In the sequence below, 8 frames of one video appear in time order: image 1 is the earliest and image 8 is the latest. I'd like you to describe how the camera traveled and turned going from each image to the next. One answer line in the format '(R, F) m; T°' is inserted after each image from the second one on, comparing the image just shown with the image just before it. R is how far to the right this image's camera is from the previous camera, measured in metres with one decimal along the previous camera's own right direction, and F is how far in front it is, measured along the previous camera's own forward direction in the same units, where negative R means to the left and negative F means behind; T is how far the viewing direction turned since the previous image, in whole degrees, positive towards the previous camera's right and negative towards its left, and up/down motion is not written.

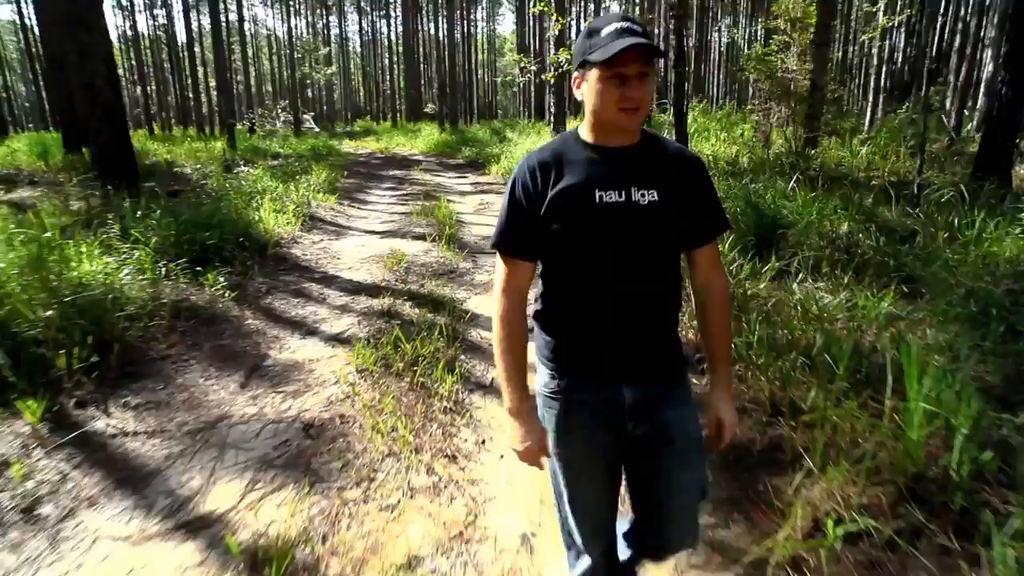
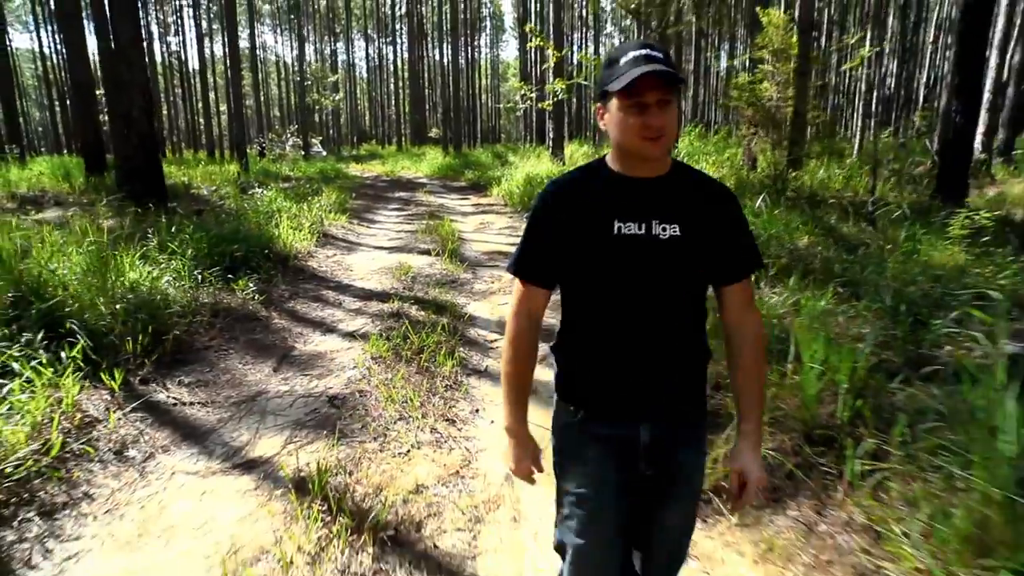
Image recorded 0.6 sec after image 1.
(+0.1, -0.8) m; 0°
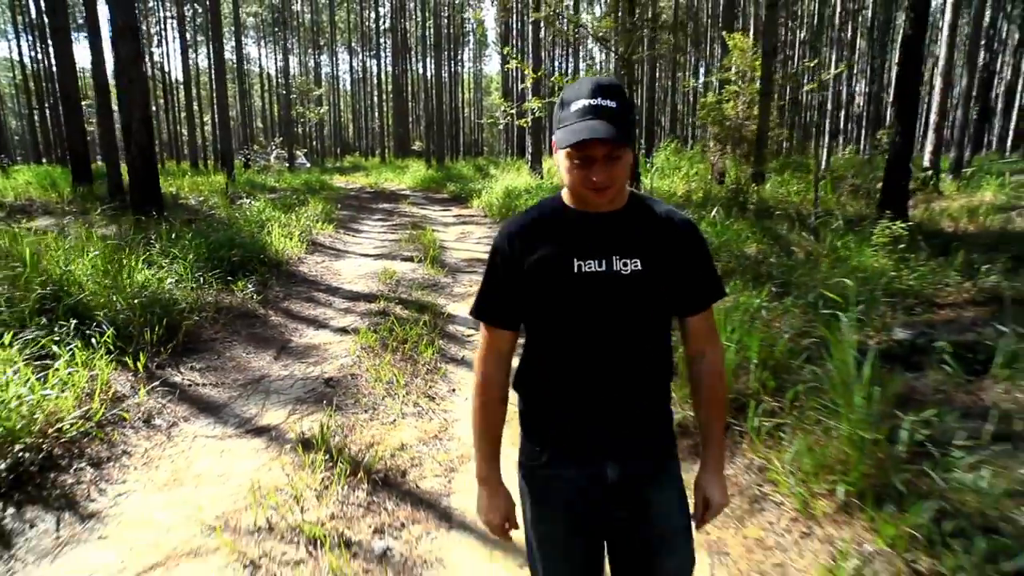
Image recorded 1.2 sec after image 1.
(+0.1, -0.7) m; +2°
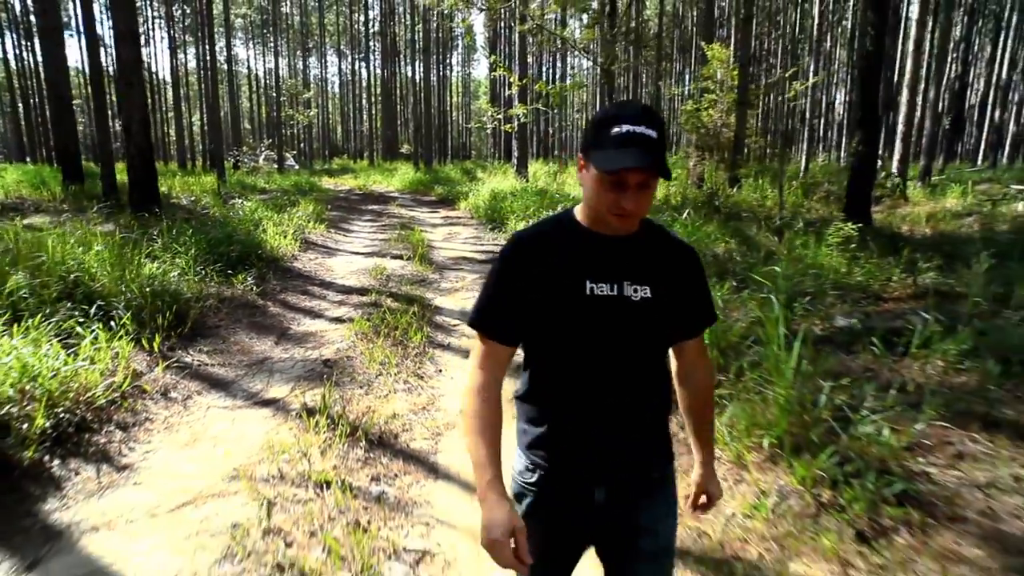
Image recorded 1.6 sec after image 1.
(0.0, -0.5) m; +1°
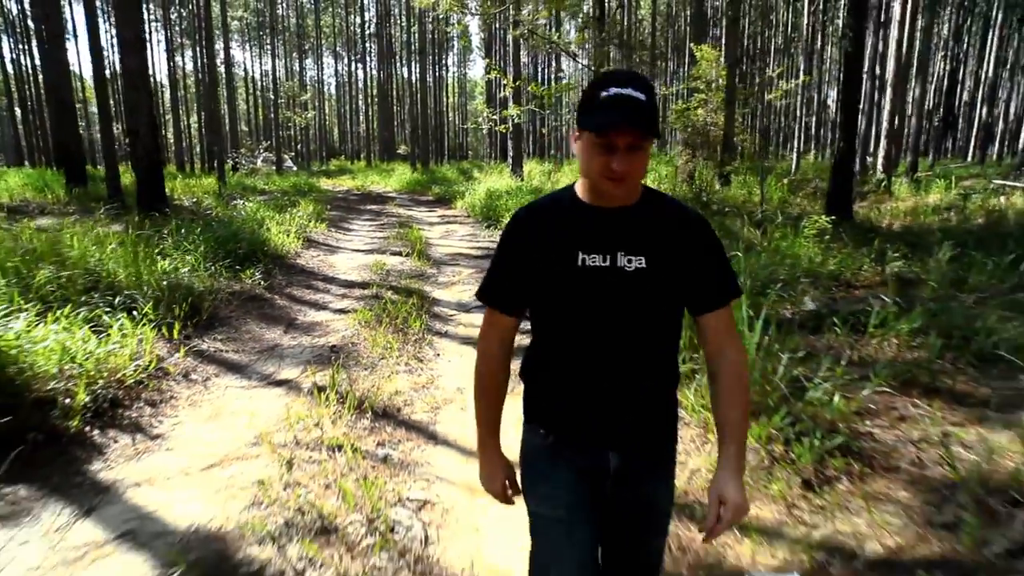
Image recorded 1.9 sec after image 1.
(+0.1, -0.4) m; 0°
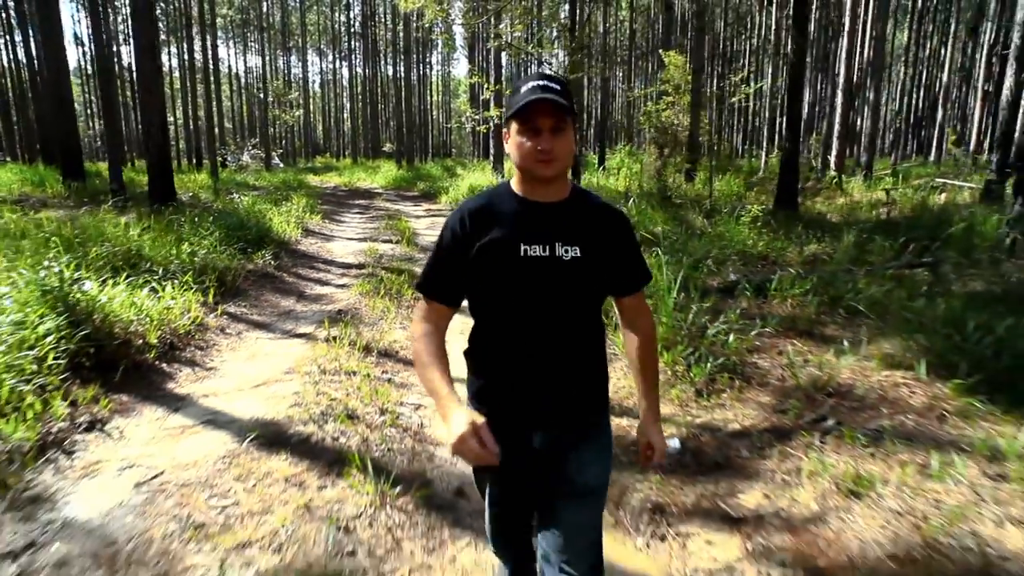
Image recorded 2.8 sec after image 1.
(+0.1, -1.3) m; +1°
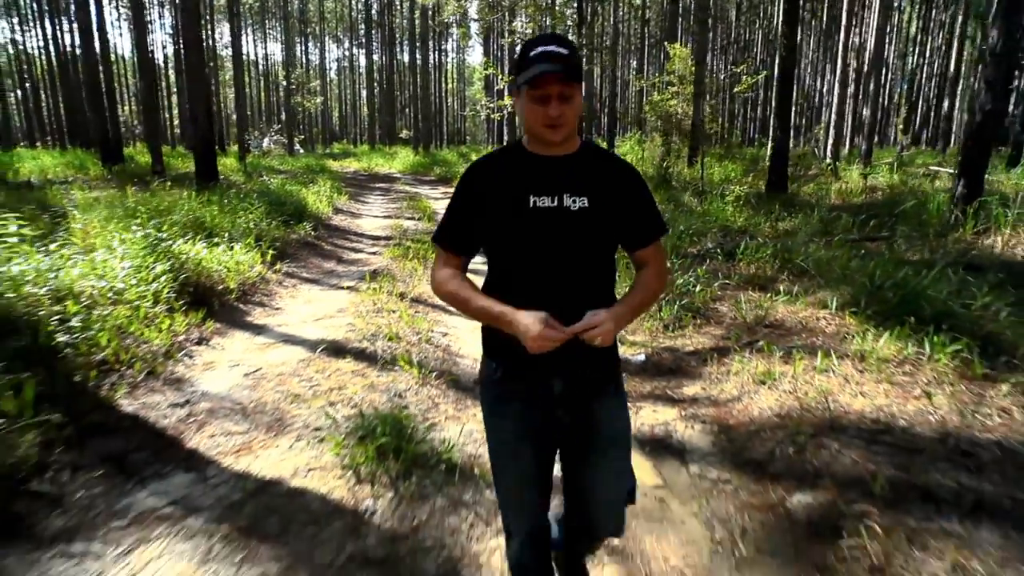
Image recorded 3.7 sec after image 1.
(+0.1, -1.3) m; -1°
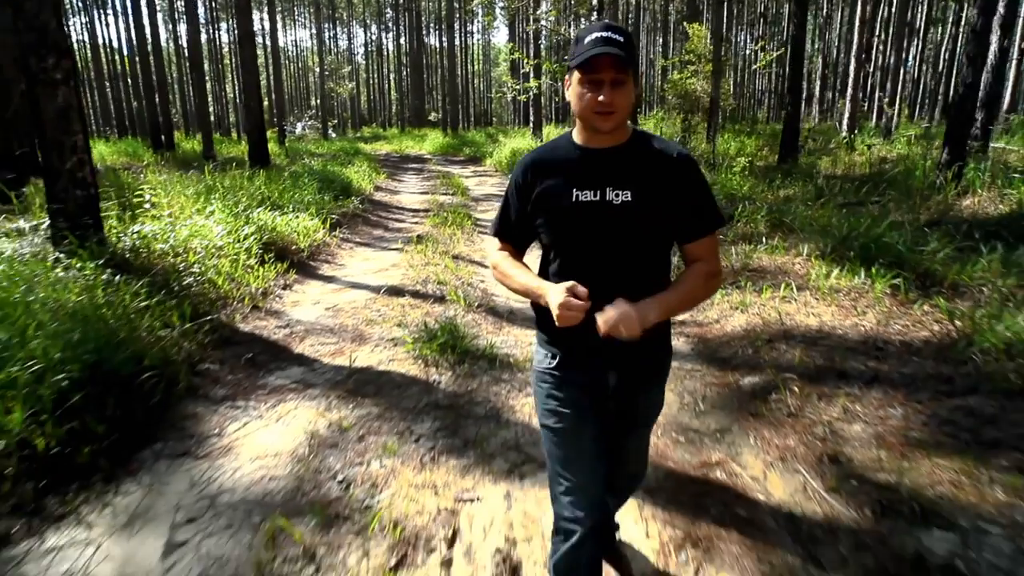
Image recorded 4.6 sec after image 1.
(0.0, -1.2) m; -3°
